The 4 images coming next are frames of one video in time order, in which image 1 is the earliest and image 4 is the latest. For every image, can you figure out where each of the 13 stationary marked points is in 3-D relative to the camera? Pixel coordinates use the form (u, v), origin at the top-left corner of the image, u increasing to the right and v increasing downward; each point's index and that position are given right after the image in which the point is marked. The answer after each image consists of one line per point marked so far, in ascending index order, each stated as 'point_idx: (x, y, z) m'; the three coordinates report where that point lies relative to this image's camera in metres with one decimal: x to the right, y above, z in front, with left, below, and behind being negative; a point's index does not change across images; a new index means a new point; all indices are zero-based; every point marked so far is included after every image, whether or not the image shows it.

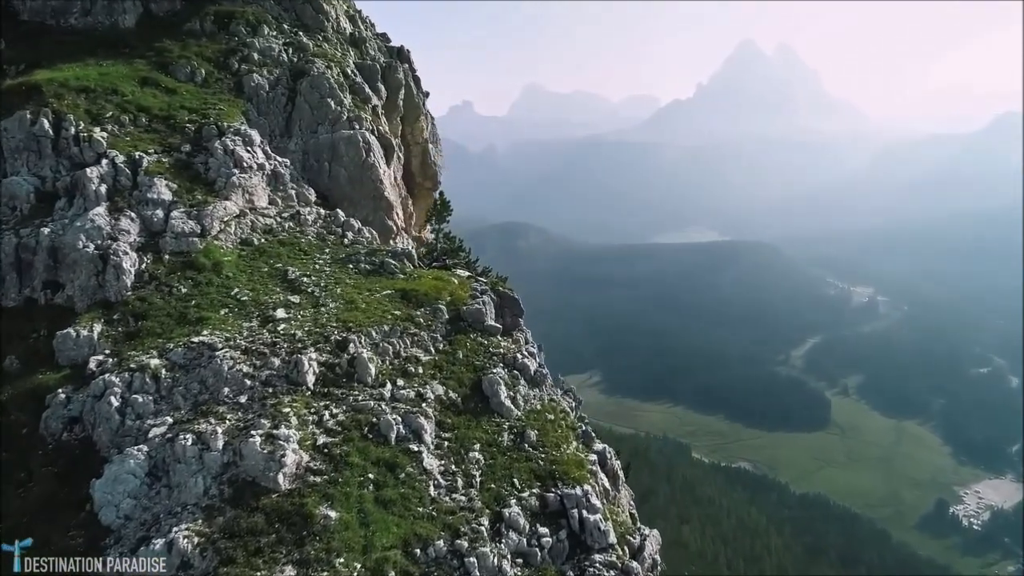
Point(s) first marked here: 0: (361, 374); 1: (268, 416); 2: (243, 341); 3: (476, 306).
0: (-3.7, -2.1, +16.0) m
1: (-5.4, -2.9, +14.7) m
2: (-6.7, -1.3, +16.4) m
3: (-1.0, -0.5, +18.4) m
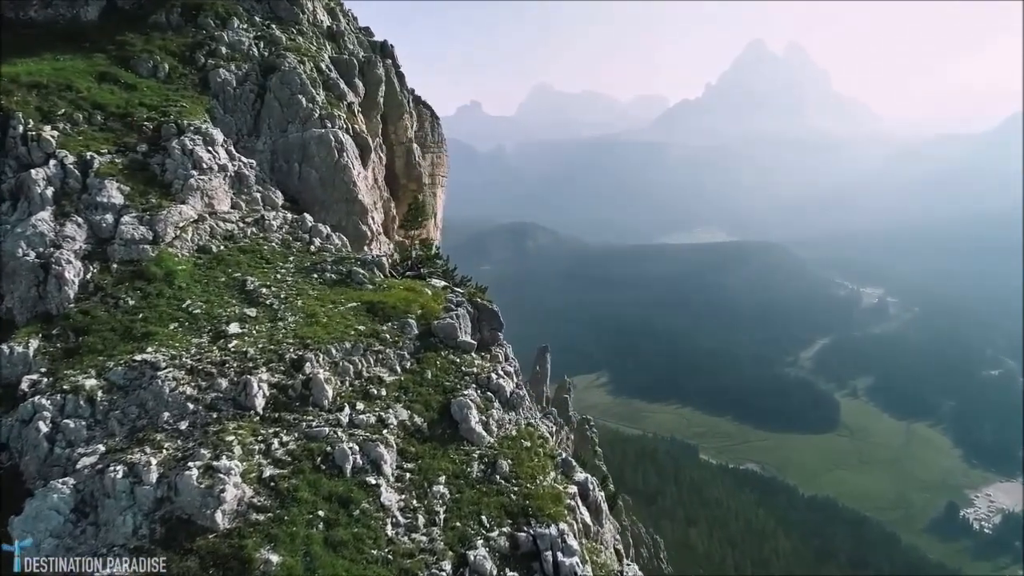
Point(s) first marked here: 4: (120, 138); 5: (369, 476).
0: (-4.3, -2.4, +14.5) m
1: (-6.1, -3.2, +13.2) m
2: (-7.3, -1.6, +15.0) m
3: (-1.6, -0.8, +16.9) m
4: (-11.4, +4.4, +19.1) m
5: (-2.9, -3.9, +13.5) m
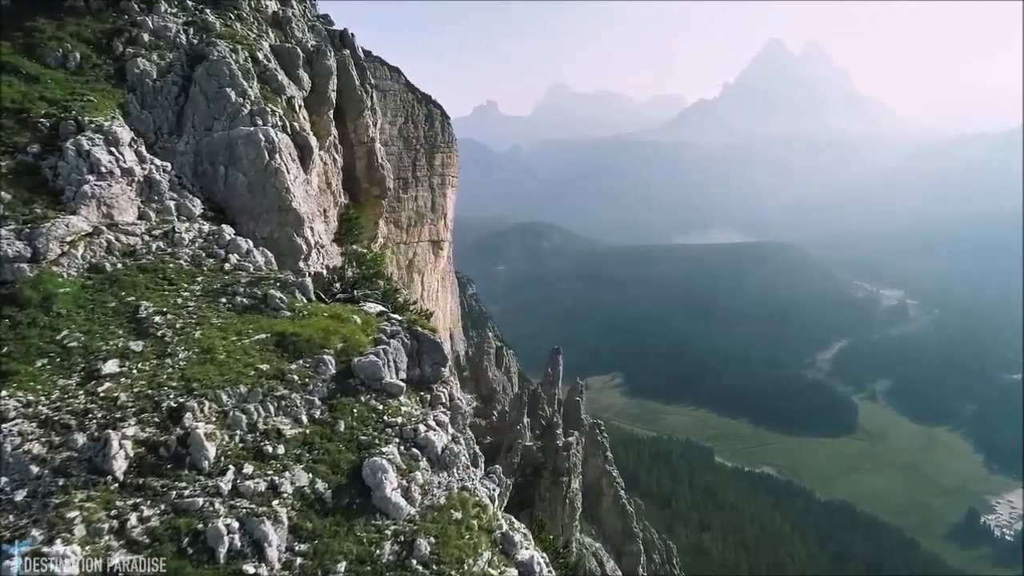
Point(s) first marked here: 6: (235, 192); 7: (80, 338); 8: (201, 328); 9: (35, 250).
0: (-5.7, -3.0, +11.7) m
1: (-7.5, -3.8, +10.5) m
2: (-8.7, -2.2, +12.3) m
3: (-2.9, -1.4, +14.0) m
4: (-12.6, +3.8, +16.5) m
5: (-4.3, -4.5, +10.7) m
6: (-7.6, +2.6, +18.1) m
7: (-9.1, -1.1, +13.8) m
8: (-6.7, -0.8, +14.3) m
9: (-10.7, +0.8, +14.9) m
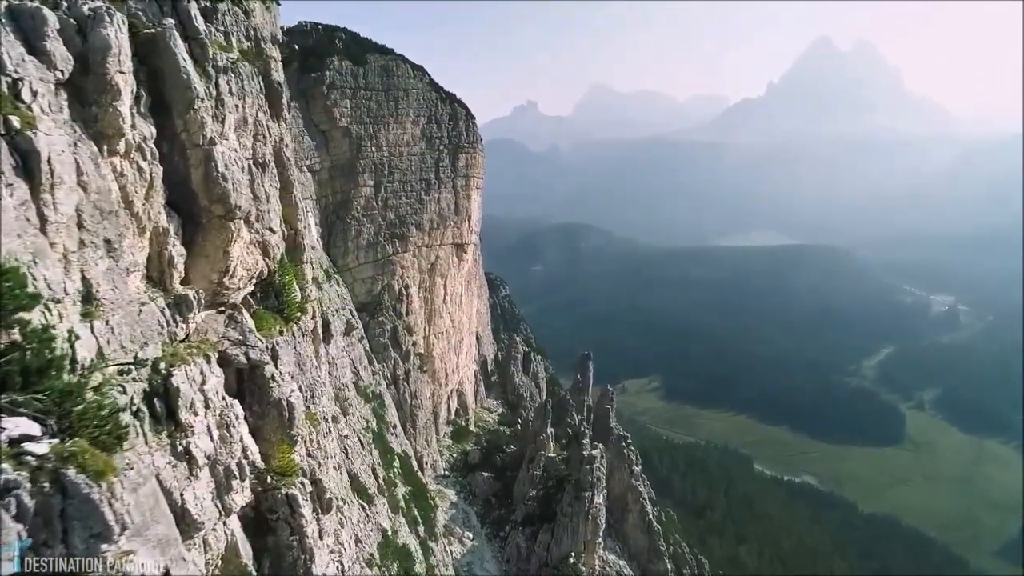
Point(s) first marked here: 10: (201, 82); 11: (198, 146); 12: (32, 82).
0: (-9.6, -4.5, +5.3) m
1: (-11.5, -5.2, +4.2) m
2: (-12.6, -3.7, +6.0) m
3: (-6.8, -2.9, +7.5) m
4: (-16.2, +2.4, +10.5) m
5: (-8.4, -6.0, +4.3) m
6: (-11.2, +1.2, +11.8) m
7: (-12.9, -2.5, +7.6) m
8: (-10.5, -2.3, +7.9) m
9: (-14.5, -0.6, +8.7) m
10: (-8.6, +5.8, +18.2) m
11: (-8.7, +3.9, +18.2) m
12: (-10.0, +4.4, +14.1) m
